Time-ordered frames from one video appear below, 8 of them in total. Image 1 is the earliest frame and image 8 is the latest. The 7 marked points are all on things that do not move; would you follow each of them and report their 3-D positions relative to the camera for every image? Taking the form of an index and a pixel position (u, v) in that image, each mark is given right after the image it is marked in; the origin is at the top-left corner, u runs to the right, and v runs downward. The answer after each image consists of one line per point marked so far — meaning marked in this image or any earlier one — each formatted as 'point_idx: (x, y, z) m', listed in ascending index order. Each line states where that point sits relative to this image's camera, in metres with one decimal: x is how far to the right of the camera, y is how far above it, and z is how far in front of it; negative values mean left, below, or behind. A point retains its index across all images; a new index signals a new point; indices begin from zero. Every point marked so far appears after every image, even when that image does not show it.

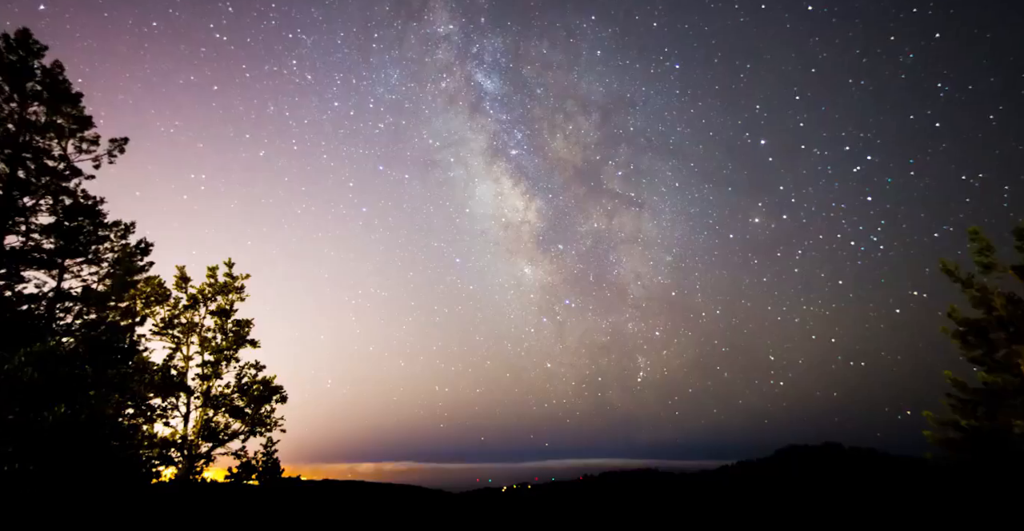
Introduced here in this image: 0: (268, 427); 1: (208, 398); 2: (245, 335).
0: (-5.8, -3.7, +13.9) m
1: (-7.0, -3.0, +13.3) m
2: (-6.9, -1.7, +14.6) m
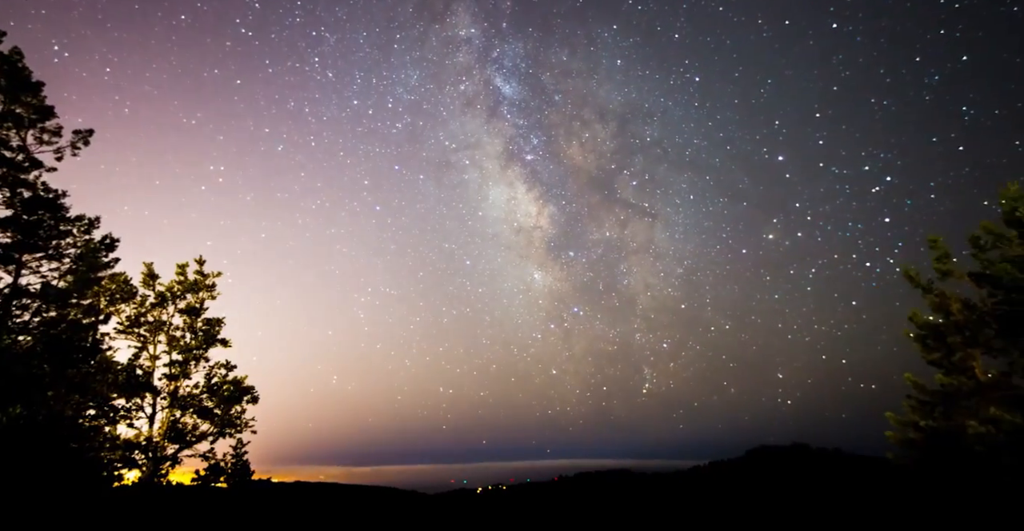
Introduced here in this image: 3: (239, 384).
0: (-6.3, -3.7, +13.6) m
1: (-7.4, -2.9, +13.0) m
2: (-7.2, -1.6, +14.3) m
3: (-6.5, -2.8, +14.0) m
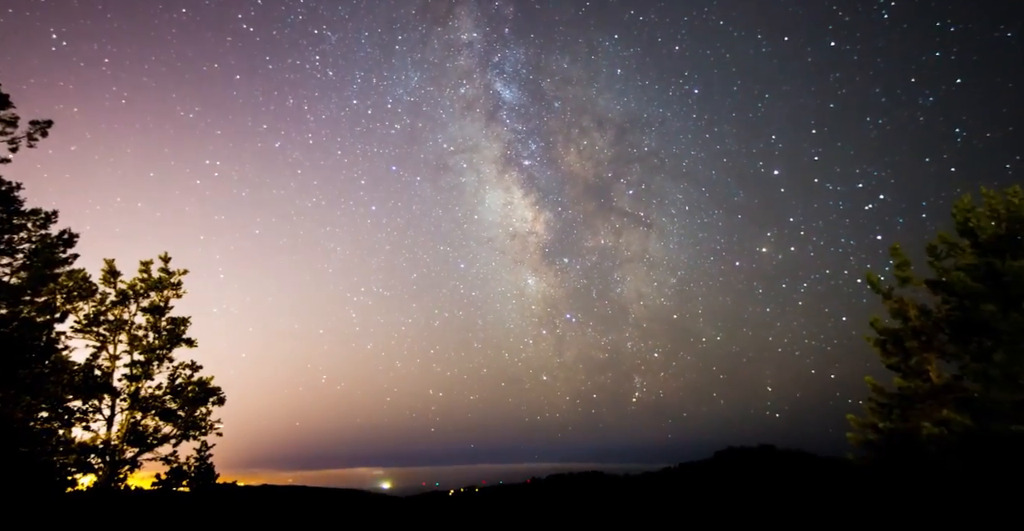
0: (-6.9, -3.7, +13.2) m
1: (-8.0, -2.9, +12.6) m
2: (-7.8, -1.6, +14.0) m
3: (-7.1, -2.8, +13.7) m
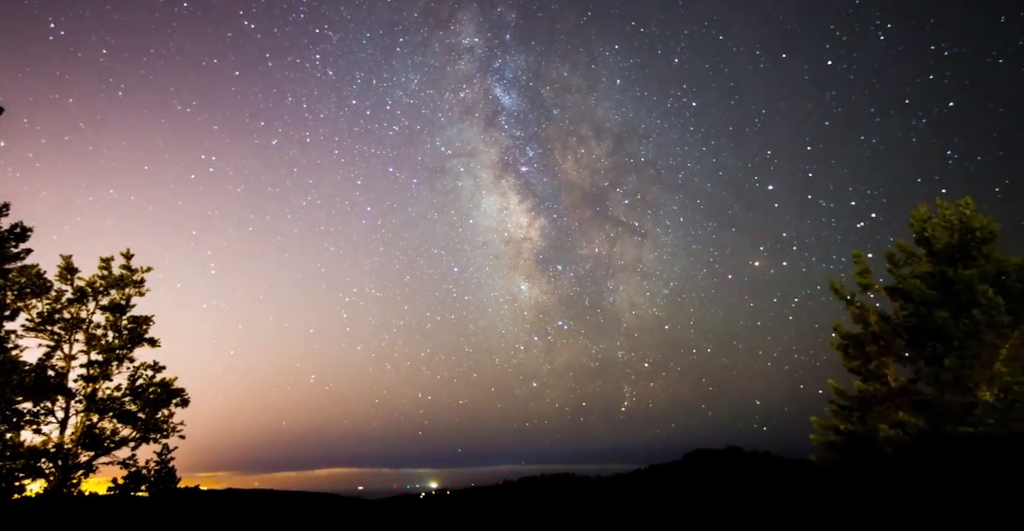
0: (-7.5, -3.7, +12.8) m
1: (-8.5, -2.8, +12.2) m
2: (-8.3, -1.5, +13.6) m
3: (-7.6, -2.7, +13.2) m
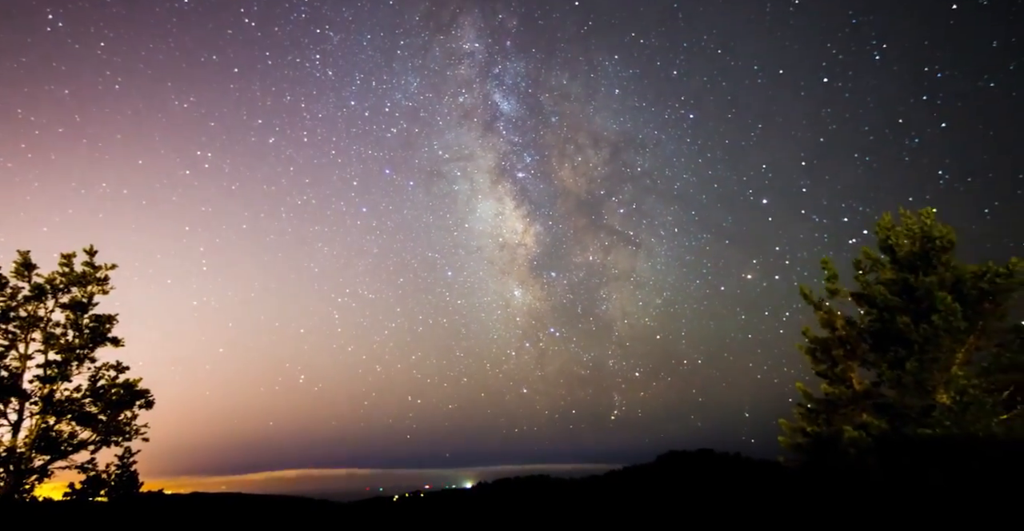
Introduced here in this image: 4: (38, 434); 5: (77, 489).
0: (-8.0, -3.6, +12.4) m
1: (-9.0, -2.7, +11.8) m
2: (-8.7, -1.5, +13.1) m
3: (-8.1, -2.7, +12.8) m
4: (-8.5, -3.0, +10.8) m
5: (-8.7, -4.5, +12.0) m
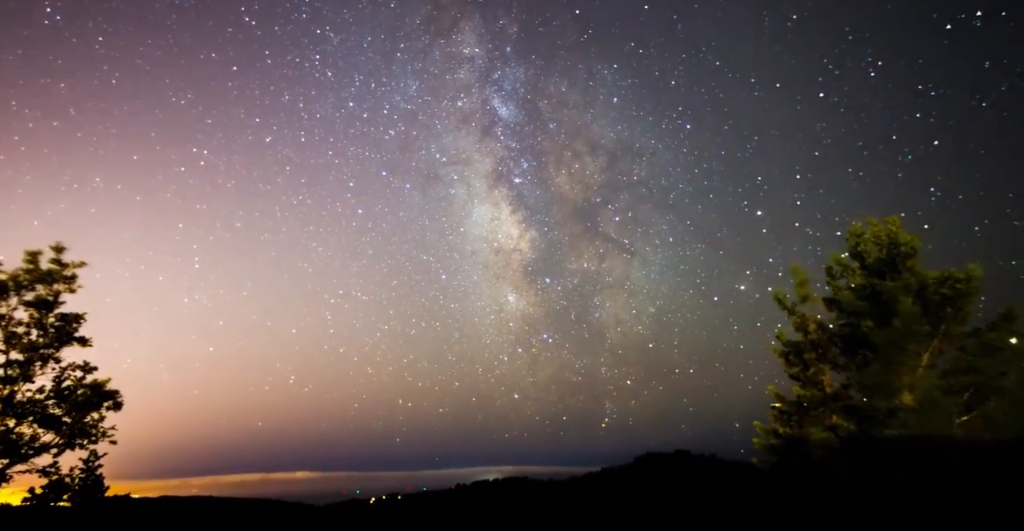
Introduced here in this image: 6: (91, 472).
0: (-8.4, -3.6, +12.0) m
1: (-9.4, -2.6, +11.4) m
2: (-9.1, -1.4, +12.8) m
3: (-8.5, -2.6, +12.4) m
4: (-8.9, -2.9, +10.4) m
5: (-9.1, -4.4, +11.6) m
6: (-8.6, -4.3, +12.3) m
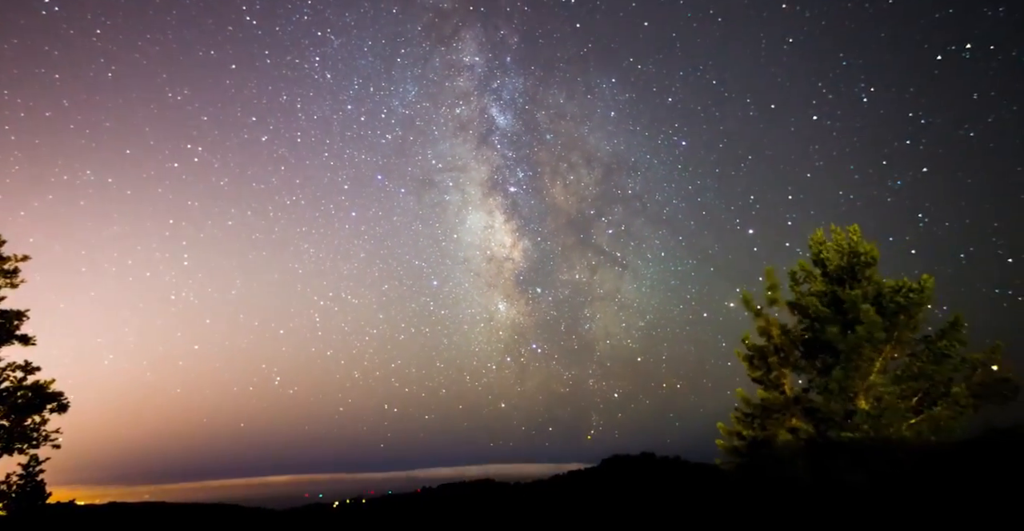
0: (-9.0, -3.4, +11.3) m
1: (-10.0, -2.5, +10.7) m
2: (-9.7, -1.3, +12.1) m
3: (-9.1, -2.5, +11.7) m
4: (-9.5, -2.8, +9.7) m
5: (-9.8, -4.3, +10.8) m
6: (-9.2, -4.1, +11.5) m
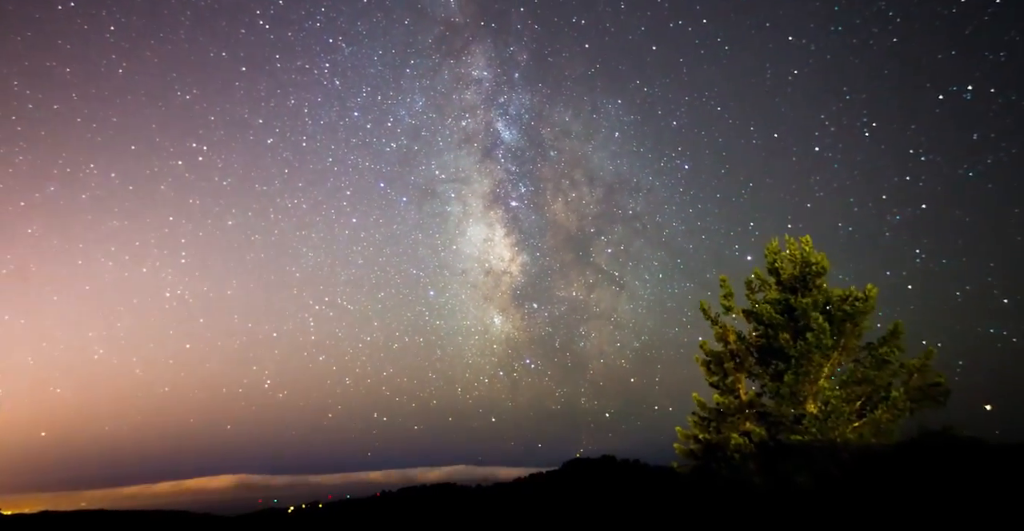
0: (-9.3, -3.2, +10.3) m
1: (-10.2, -2.2, +9.7) m
2: (-9.8, -1.0, +11.2) m
3: (-9.3, -2.3, +10.8) m
4: (-9.7, -2.5, +8.8) m
5: (-10.1, -4.0, +9.9) m
6: (-9.5, -3.9, +10.6) m
